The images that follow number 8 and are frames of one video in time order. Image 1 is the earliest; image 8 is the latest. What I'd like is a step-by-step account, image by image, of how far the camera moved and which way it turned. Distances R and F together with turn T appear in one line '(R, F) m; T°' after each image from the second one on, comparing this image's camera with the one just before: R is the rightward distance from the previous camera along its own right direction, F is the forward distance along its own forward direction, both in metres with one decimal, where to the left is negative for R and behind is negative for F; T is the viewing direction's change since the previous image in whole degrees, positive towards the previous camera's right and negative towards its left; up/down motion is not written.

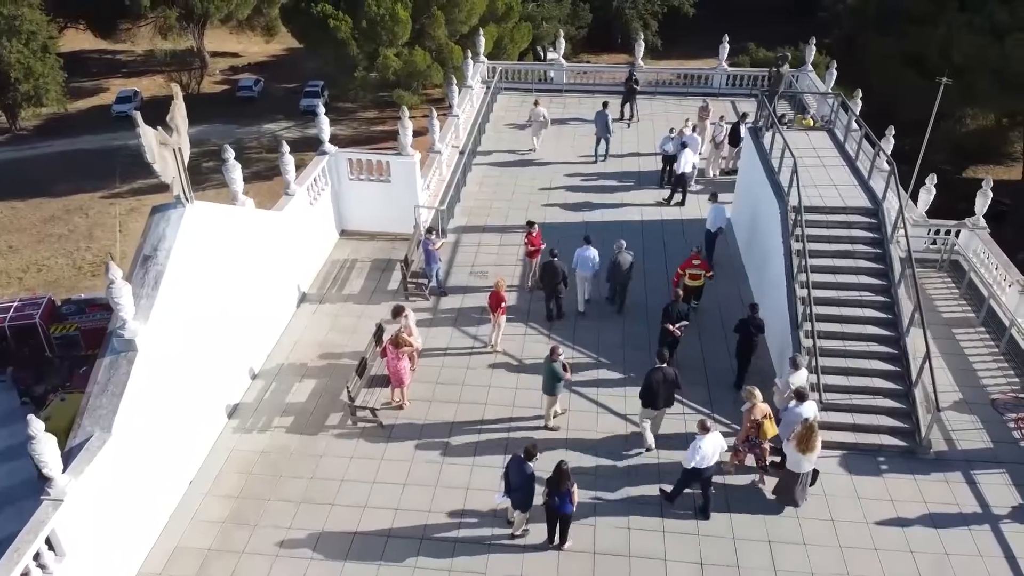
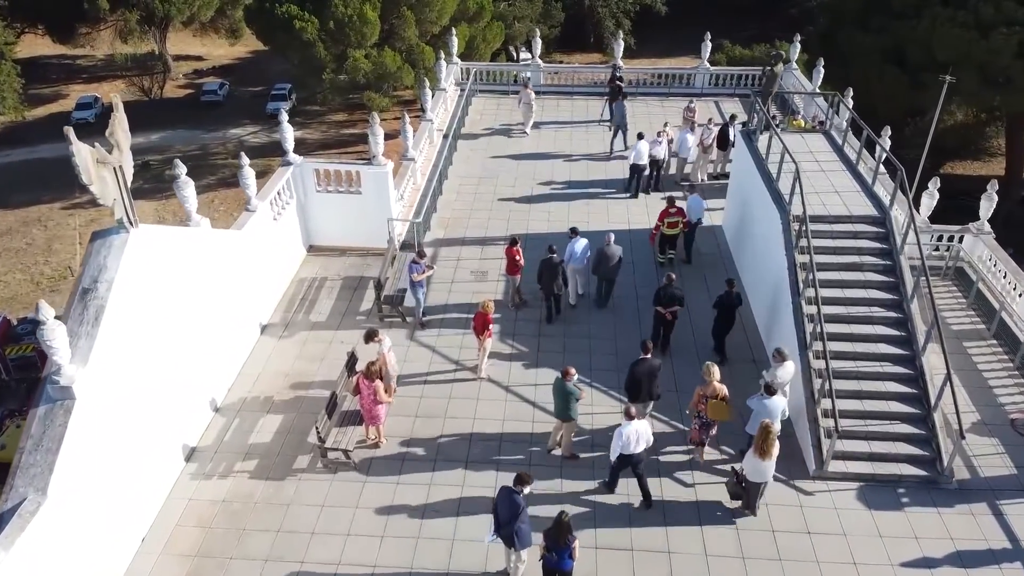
(-0.1, +0.9) m; +2°
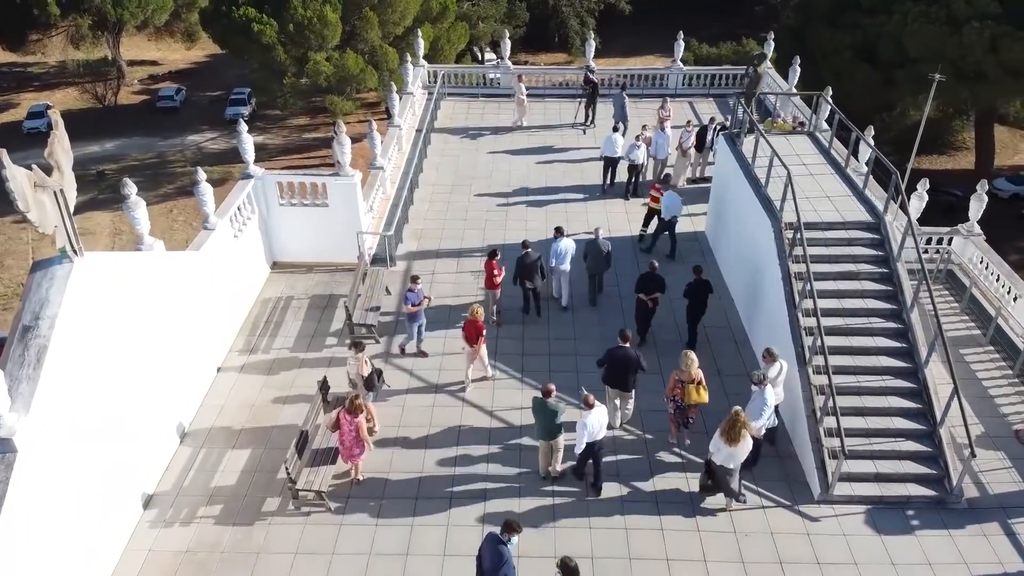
(-0.2, +0.6) m; +2°
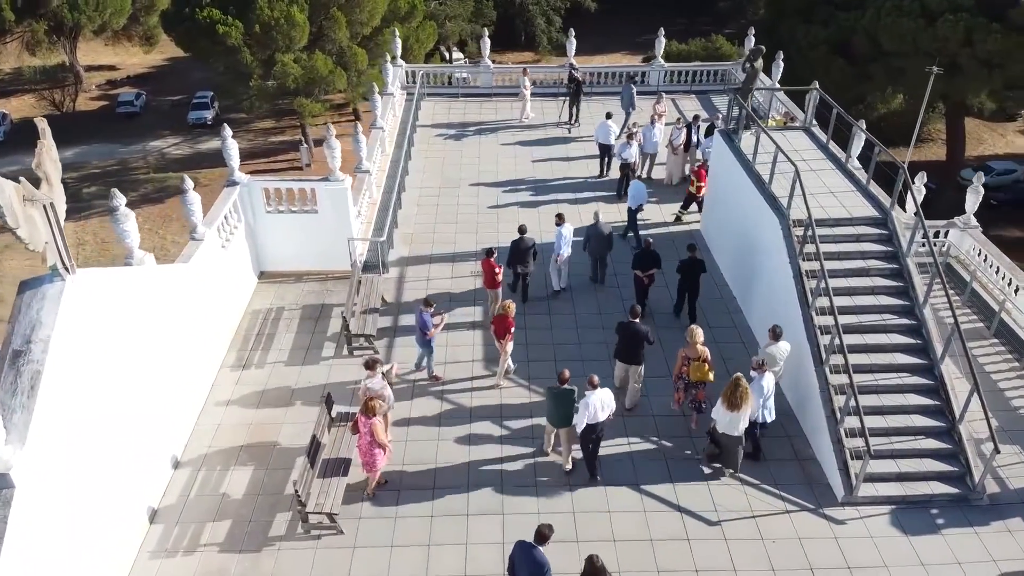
(-0.5, +0.3) m; +2°
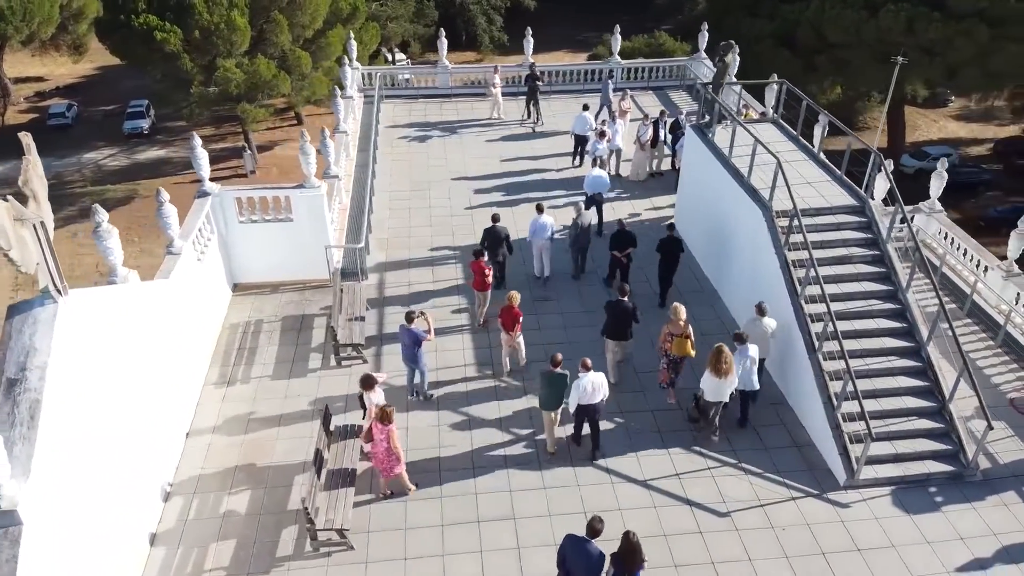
(-0.6, +0.1) m; +4°
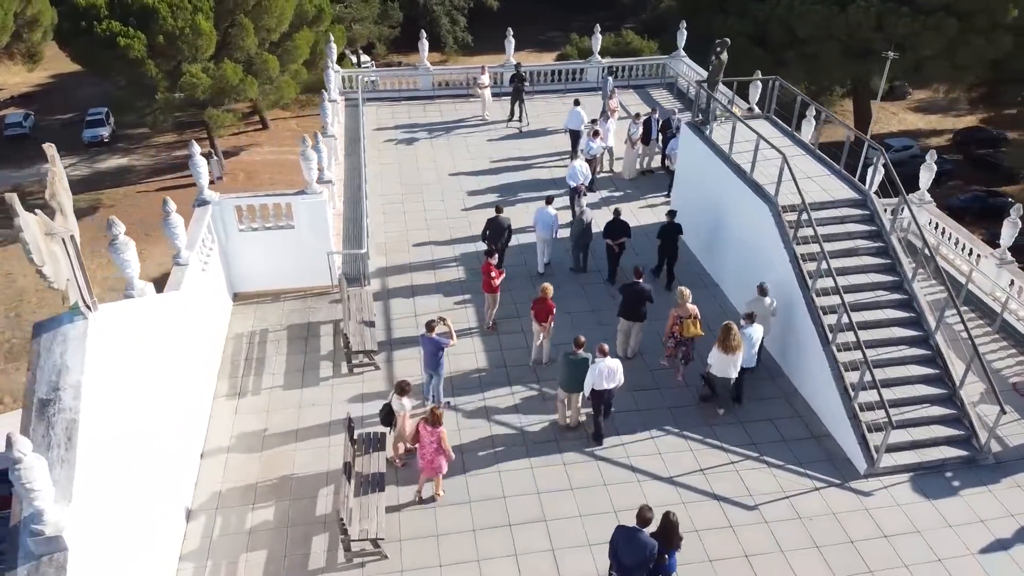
(-0.6, 0.0) m; +3°
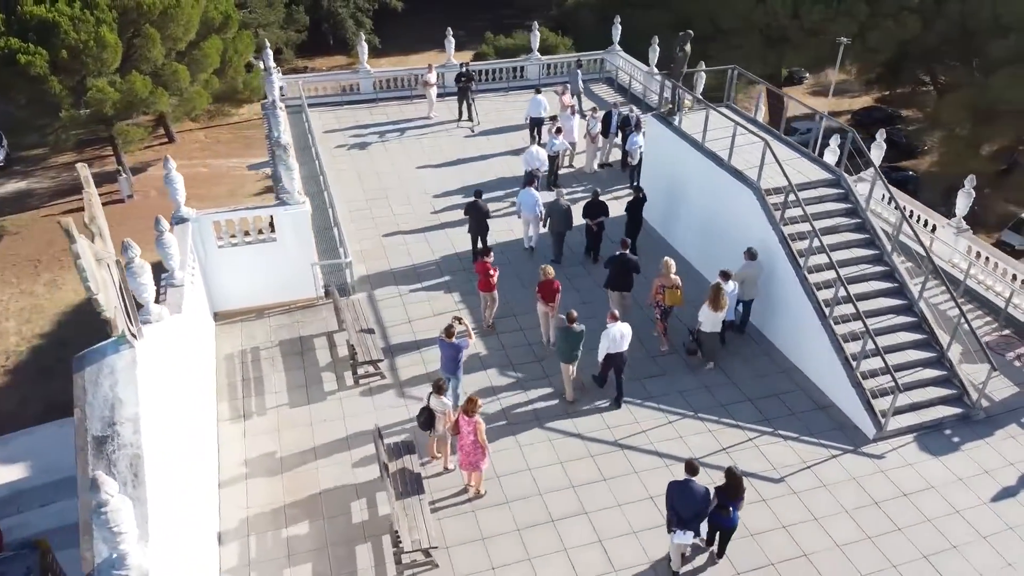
(-1.2, +0.1) m; +6°
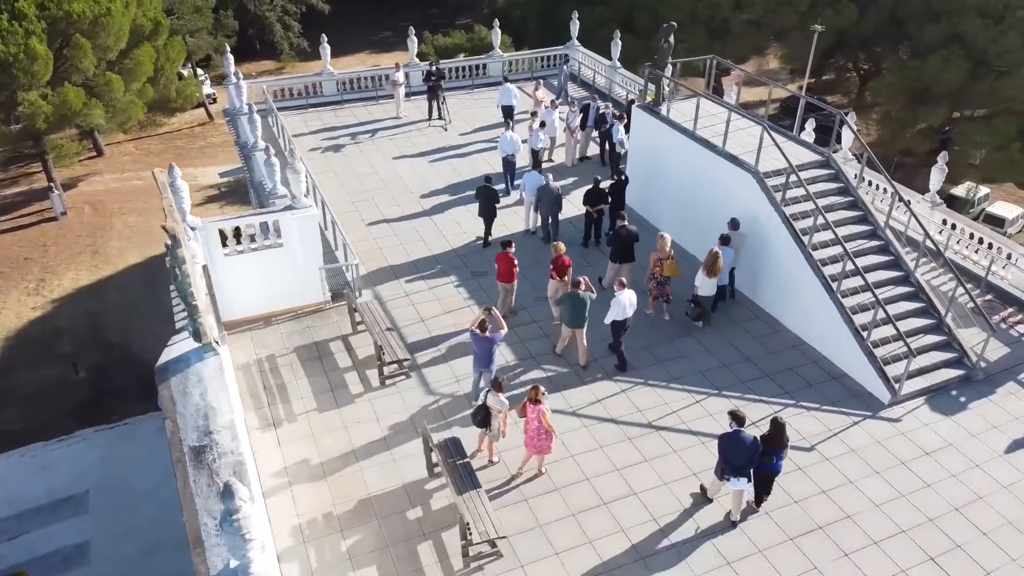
(-1.1, -0.1) m; +5°
